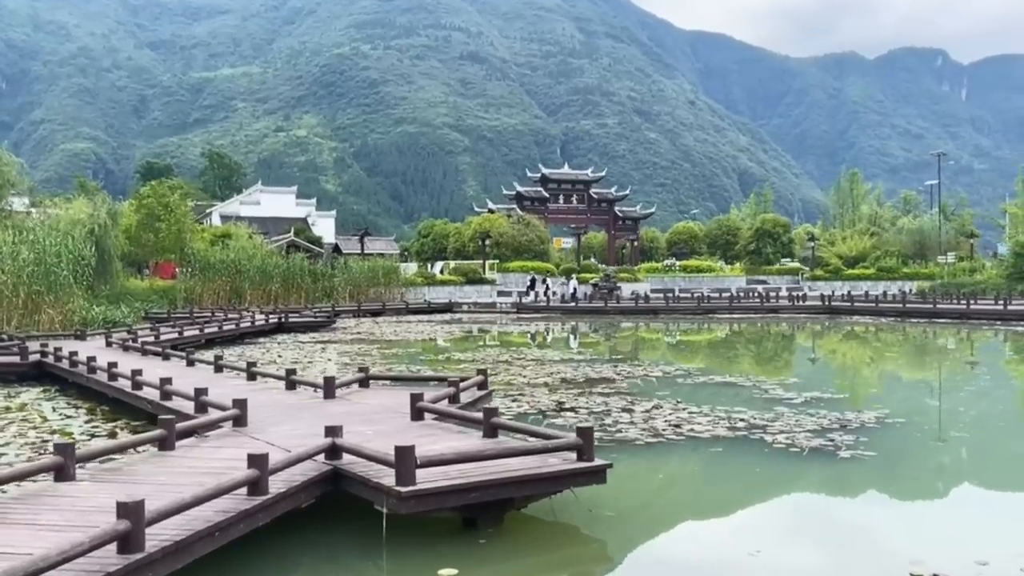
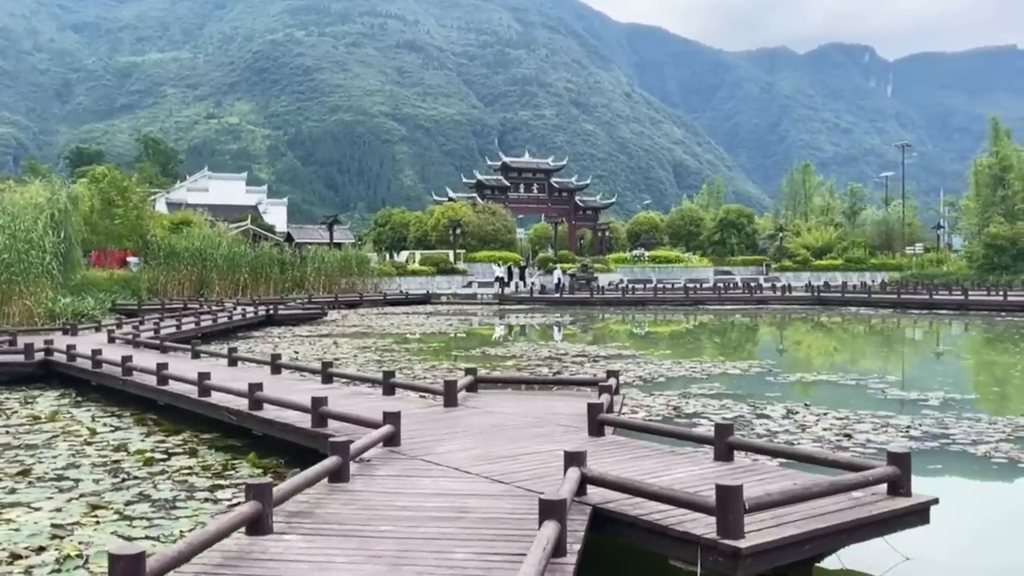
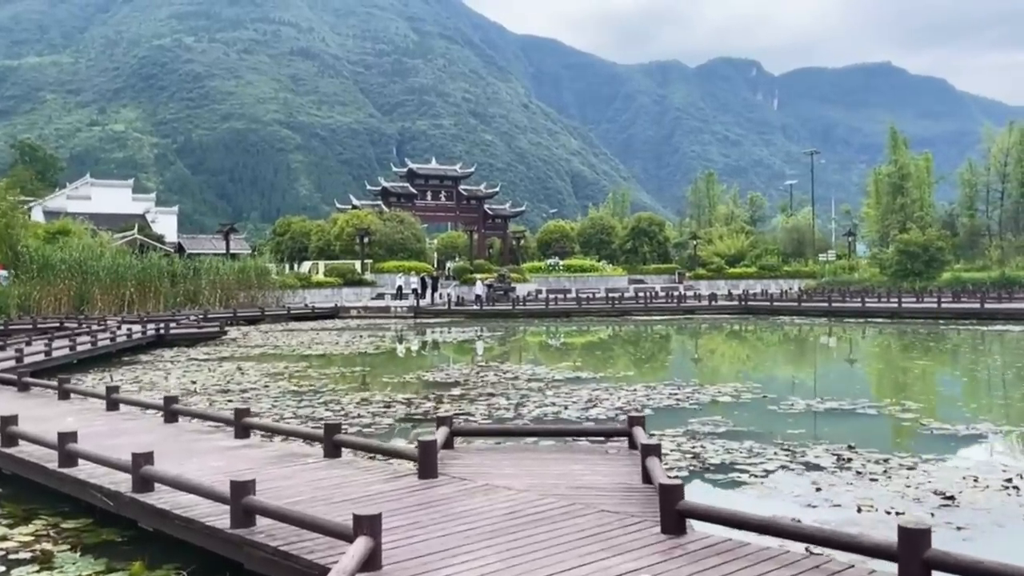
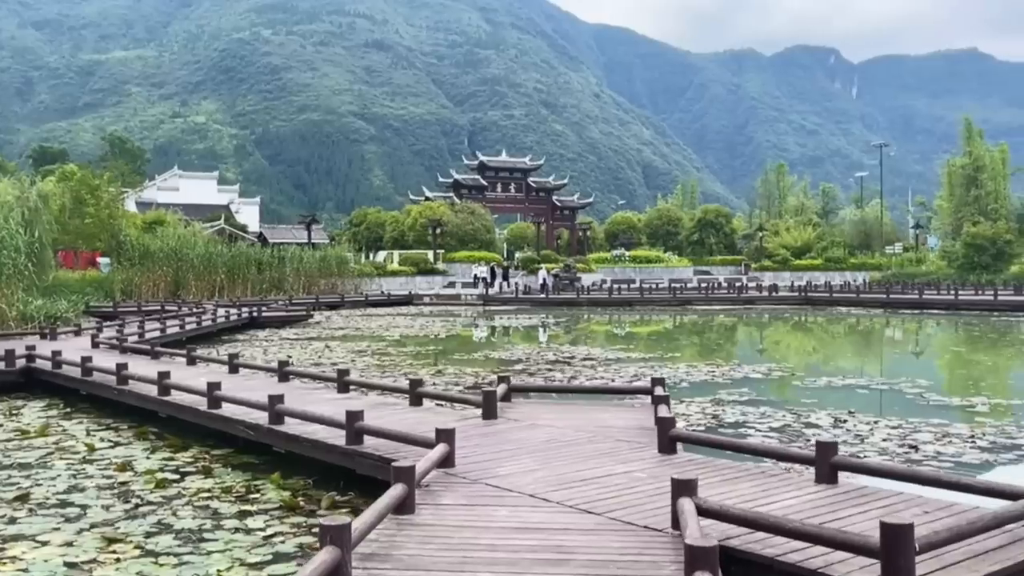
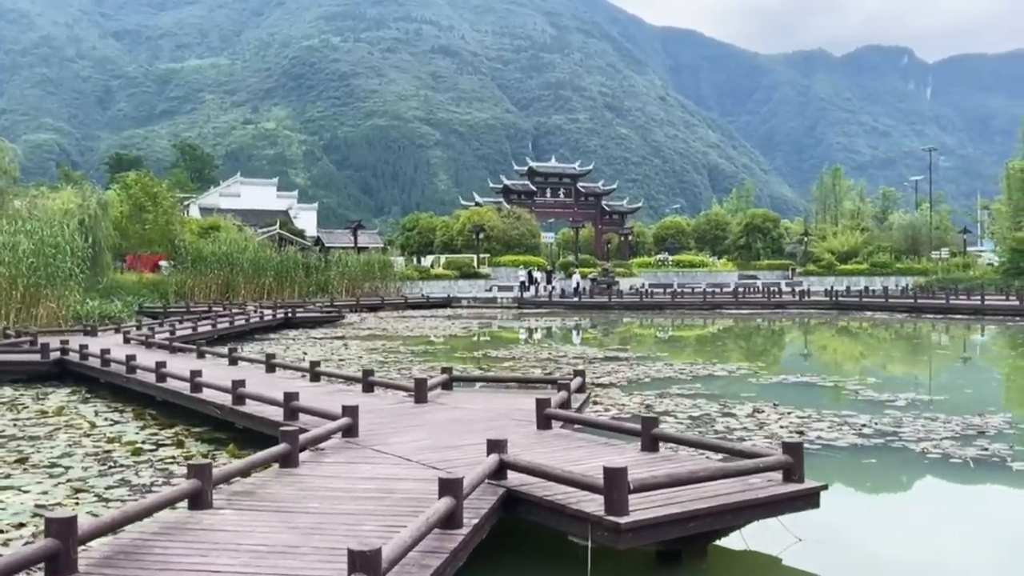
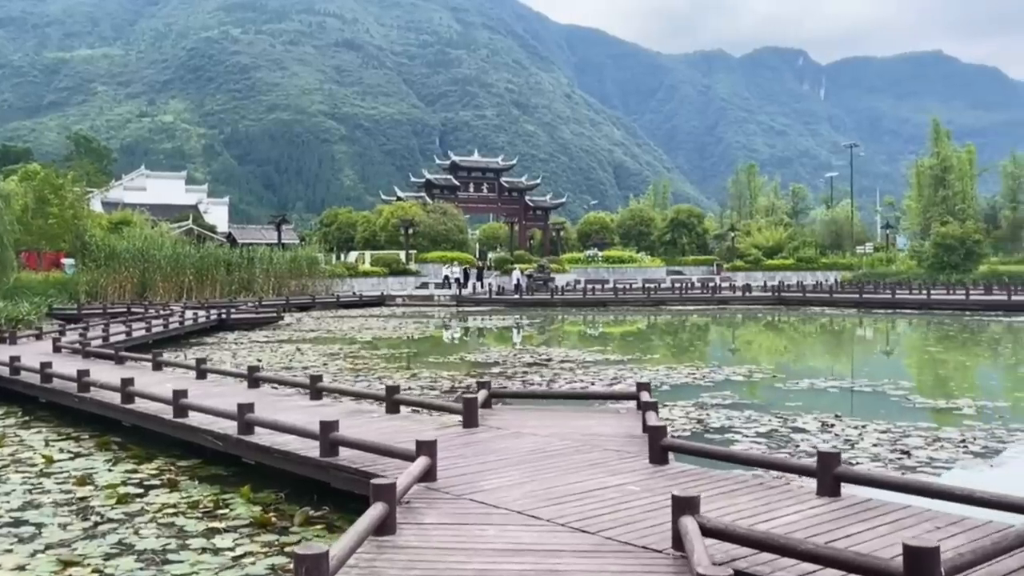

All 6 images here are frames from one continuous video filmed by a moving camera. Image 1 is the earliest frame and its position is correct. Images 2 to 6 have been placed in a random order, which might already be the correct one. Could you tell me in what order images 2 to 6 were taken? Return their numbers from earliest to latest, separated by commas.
5, 2, 4, 6, 3
